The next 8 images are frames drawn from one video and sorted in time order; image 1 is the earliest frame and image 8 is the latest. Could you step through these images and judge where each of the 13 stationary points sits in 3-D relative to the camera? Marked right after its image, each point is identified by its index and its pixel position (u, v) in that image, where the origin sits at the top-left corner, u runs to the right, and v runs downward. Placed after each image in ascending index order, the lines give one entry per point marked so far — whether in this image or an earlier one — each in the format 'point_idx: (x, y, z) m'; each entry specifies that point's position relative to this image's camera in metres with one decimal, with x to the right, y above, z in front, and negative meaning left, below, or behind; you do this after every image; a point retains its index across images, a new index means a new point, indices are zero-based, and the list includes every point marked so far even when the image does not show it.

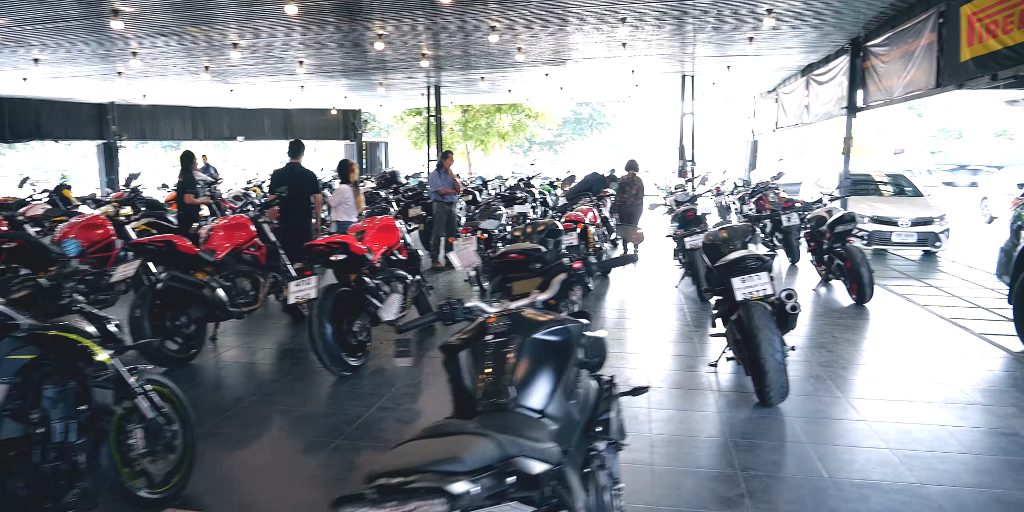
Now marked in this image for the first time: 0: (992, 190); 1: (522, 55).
0: (+9.3, +1.3, +14.1) m
1: (+0.1, +3.1, +11.3) m
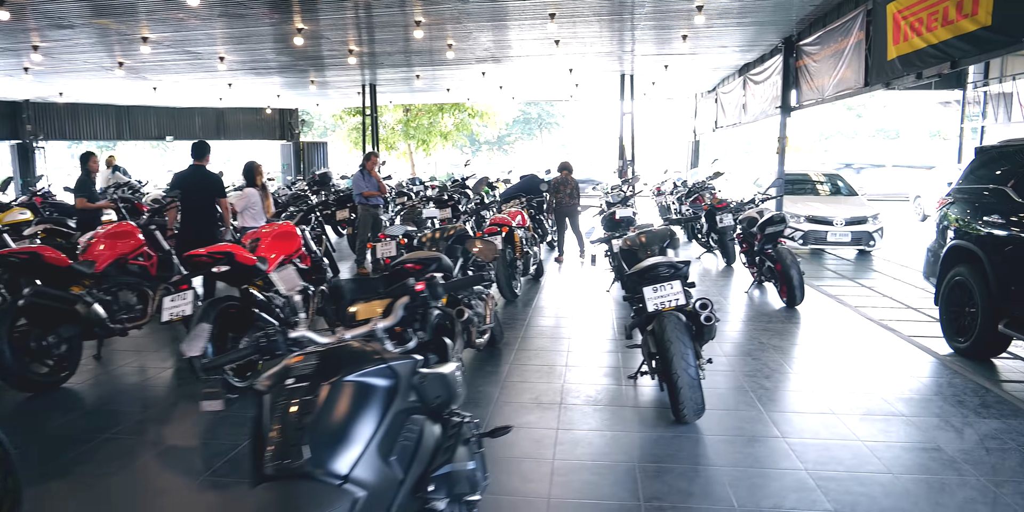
0: (+8.2, +1.3, +14.4) m
1: (-0.9, +3.0, +10.9) m
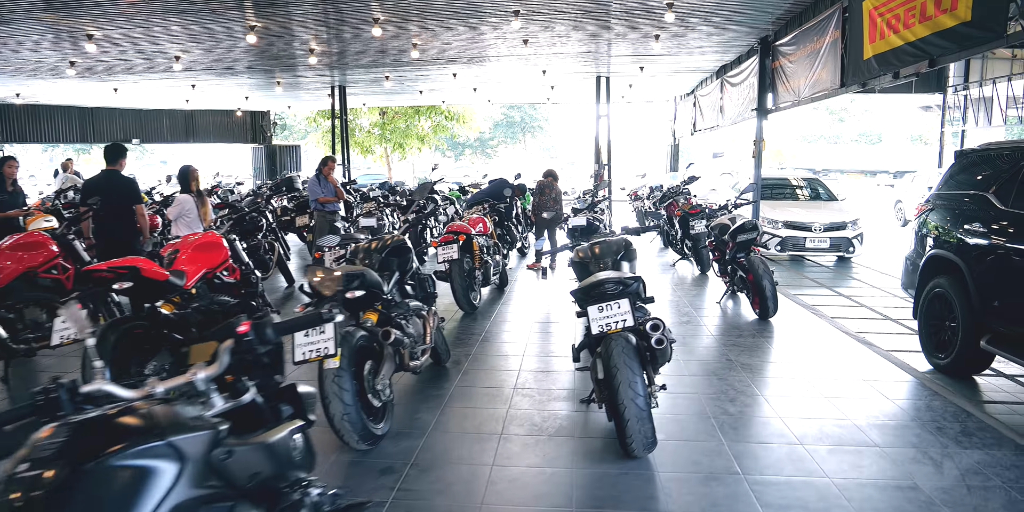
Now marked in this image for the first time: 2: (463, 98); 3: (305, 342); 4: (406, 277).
0: (+7.7, +1.2, +14.1) m
1: (-1.3, +2.9, +10.6) m
2: (-1.1, +3.5, +16.0) m
3: (-0.9, -0.4, +3.0) m
4: (-0.6, -0.1, +3.9) m
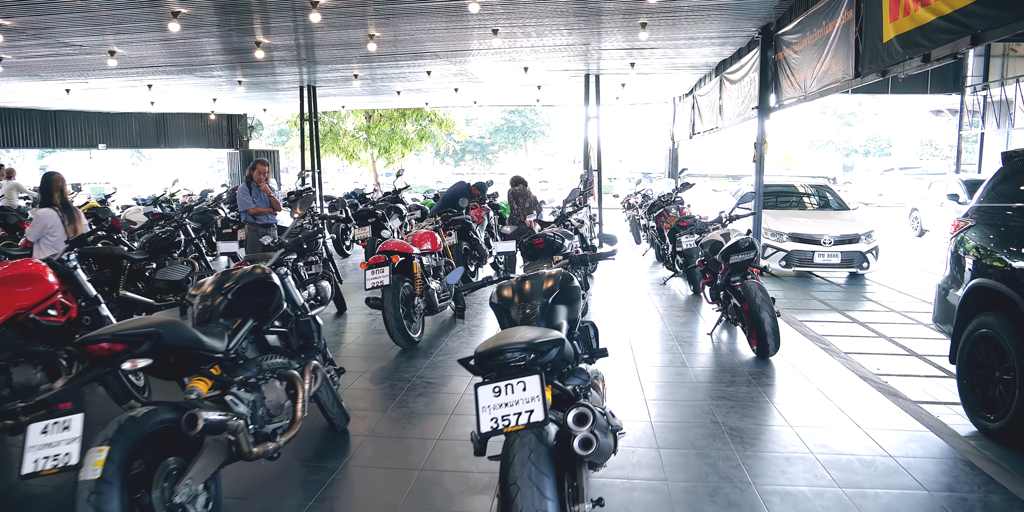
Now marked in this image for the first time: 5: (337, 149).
0: (+7.4, +1.0, +13.0) m
1: (-1.6, +2.7, +9.6) m
2: (-1.3, +3.2, +15.0) m
3: (-1.3, -0.5, +1.9) m
4: (-1.0, -0.3, +2.9) m
5: (-4.6, +2.9, +19.2) m
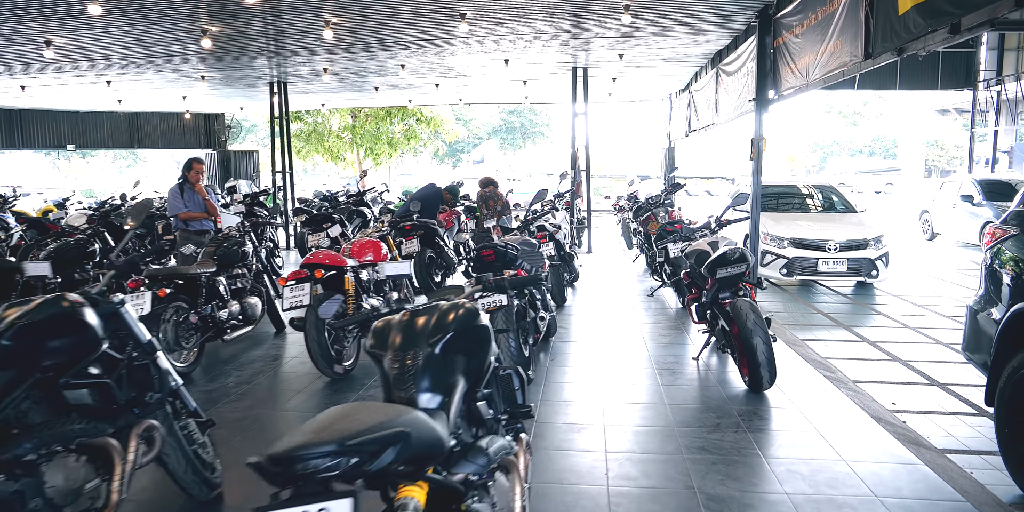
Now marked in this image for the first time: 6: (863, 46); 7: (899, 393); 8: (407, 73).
0: (+7.1, +0.9, +12.2) m
1: (-1.9, +2.6, +8.8) m
2: (-1.6, +3.1, +14.3) m
3: (-1.6, -0.6, +1.2) m
4: (-1.3, -0.3, +2.2) m
5: (-4.8, +2.7, +18.5) m
6: (+2.3, +1.4, +4.8) m
7: (+2.3, -0.8, +4.3) m
8: (-1.6, +2.8, +11.1) m
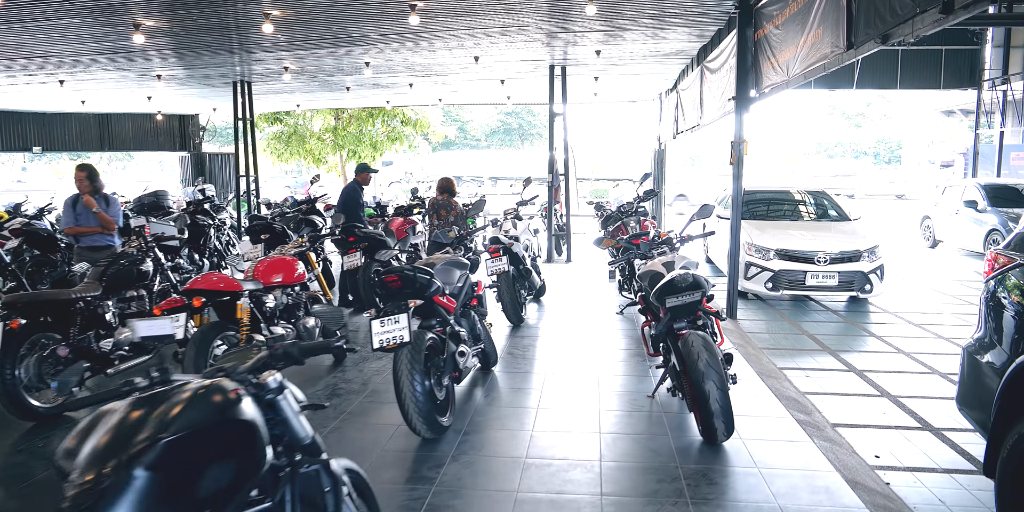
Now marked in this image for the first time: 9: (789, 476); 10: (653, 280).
0: (+6.7, +0.7, +11.5) m
1: (-2.3, +2.5, +8.2) m
2: (-1.9, +3.0, +13.7) m
3: (-2.0, -0.7, +0.5) m
4: (-1.7, -0.5, +1.5) m
5: (-5.2, +2.6, +17.9) m
6: (+1.9, +1.3, +4.1) m
7: (+1.9, -0.9, +3.6) m
8: (-2.0, +2.7, +10.5) m
9: (+1.2, -0.9, +3.1) m
10: (+0.8, -0.1, +4.0) m
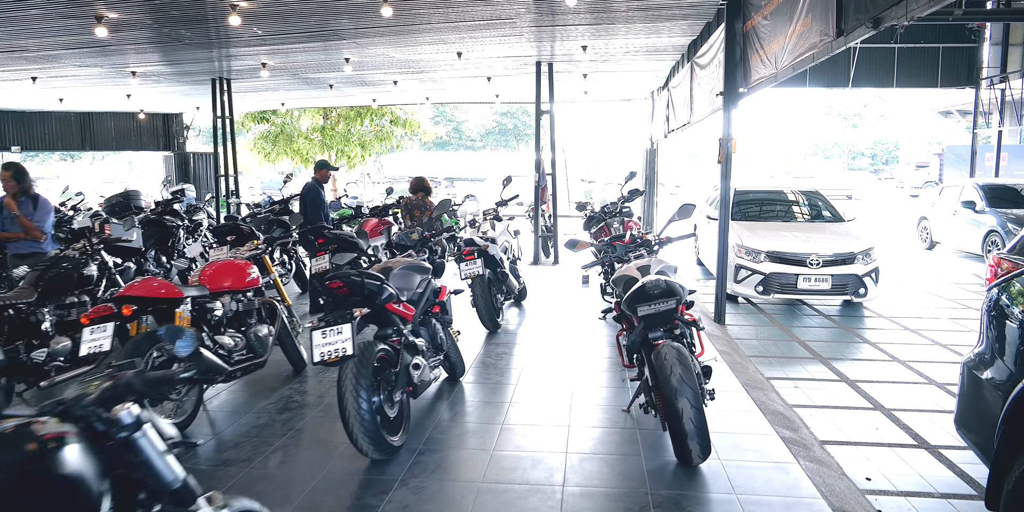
0: (+6.5, +0.7, +11.3) m
1: (-2.5, +2.4, +7.9) m
2: (-2.1, +3.0, +13.4) m
3: (-2.2, -0.7, +0.2) m
4: (-1.9, -0.5, +1.2) m
5: (-5.4, +2.5, +17.6) m
6: (+1.7, +1.2, +3.8) m
7: (+1.7, -1.0, +3.4) m
8: (-2.2, +2.7, +10.2) m
9: (+1.0, -1.0, +2.8) m
10: (+0.6, -0.2, +3.7) m
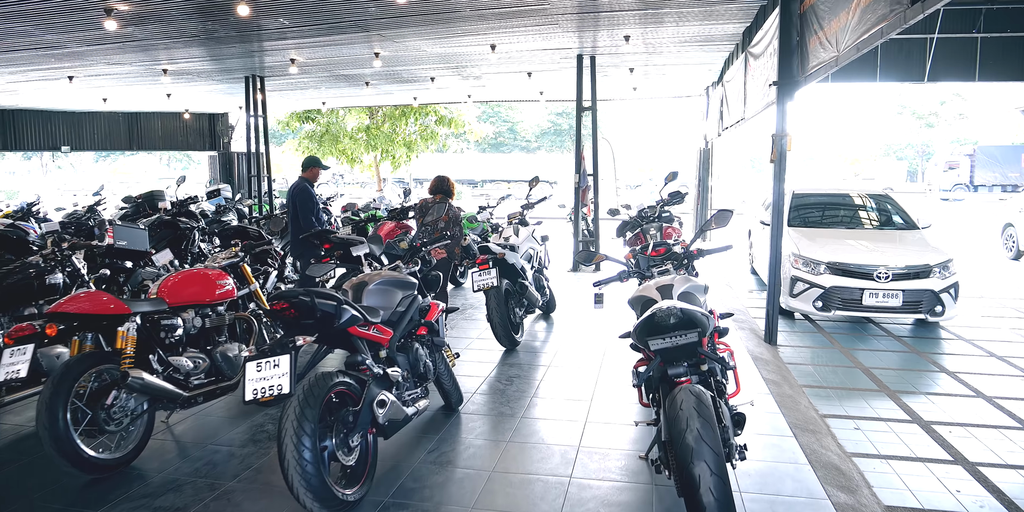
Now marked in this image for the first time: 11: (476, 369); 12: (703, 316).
0: (+7.1, +0.6, +10.1) m
1: (-2.2, +2.4, +7.5) m
2: (-1.3, +2.9, +12.9) m
3: (-2.5, -0.7, -0.1) m
4: (-2.1, -0.5, +0.8) m
5: (-4.2, +2.5, +17.4) m
6: (+1.7, +1.2, +3.1) m
7: (+1.6, -1.0, +2.6) m
8: (-1.6, +2.6, +9.8) m
9: (+0.9, -1.0, +2.2) m
10: (+0.6, -0.2, +3.0) m
11: (-0.2, -0.8, +4.9) m
12: (+0.7, -0.2, +2.5) m
